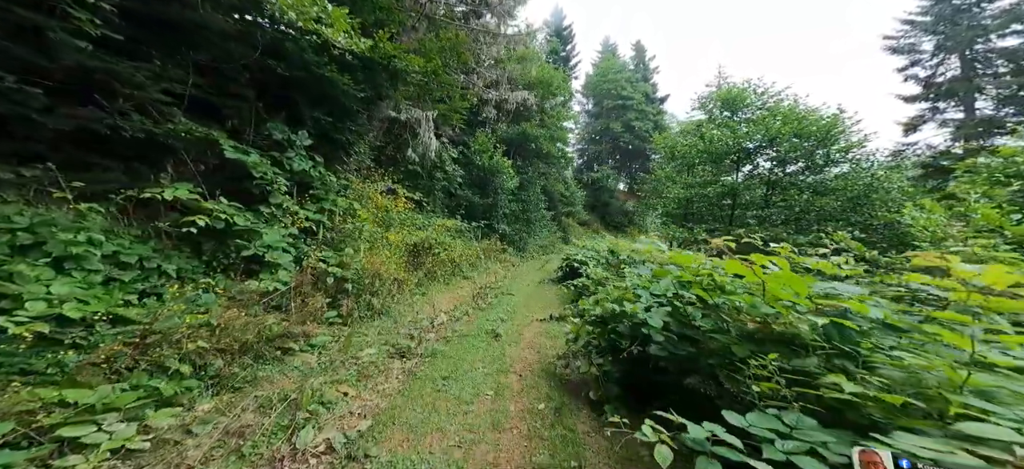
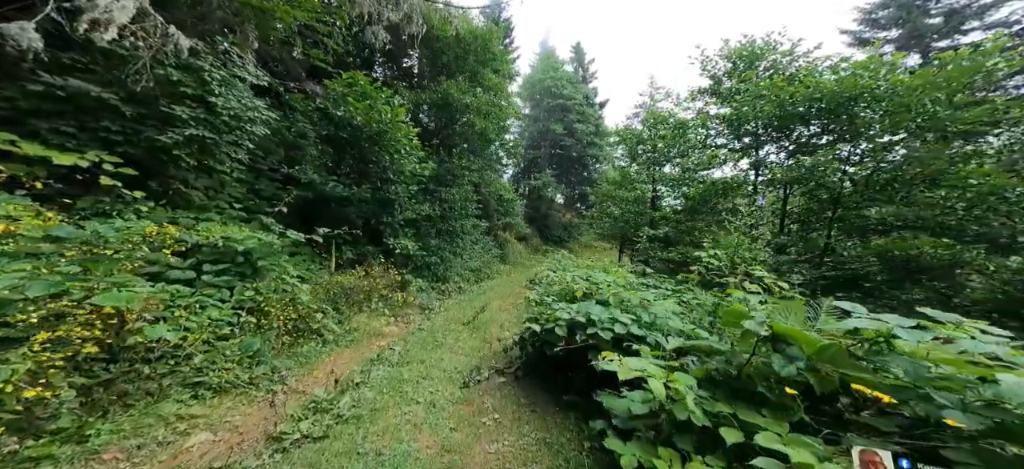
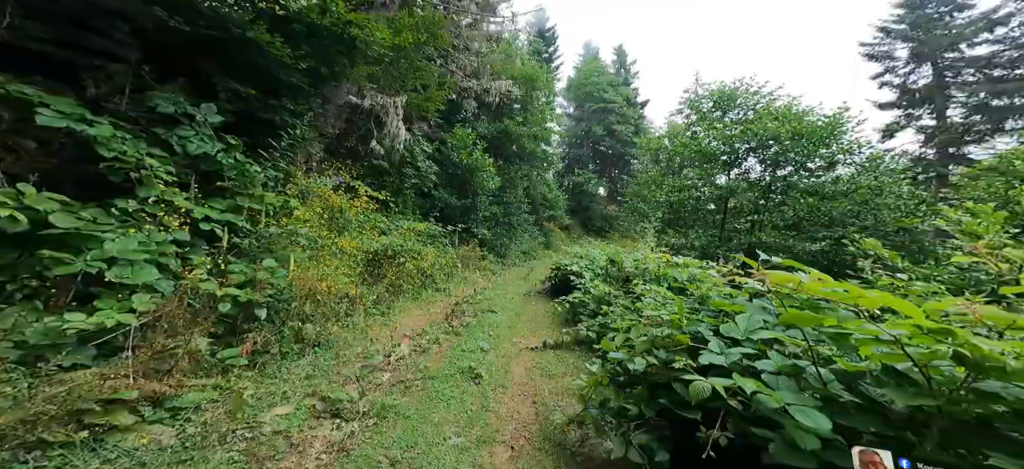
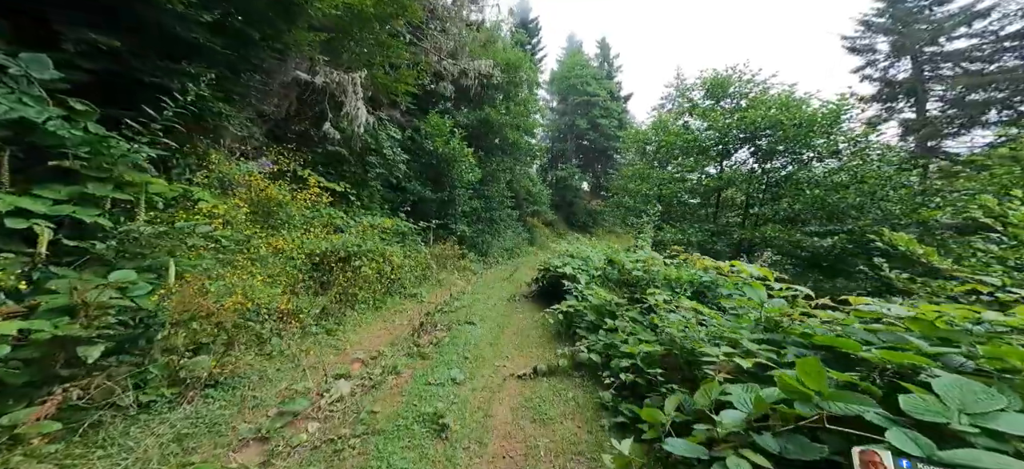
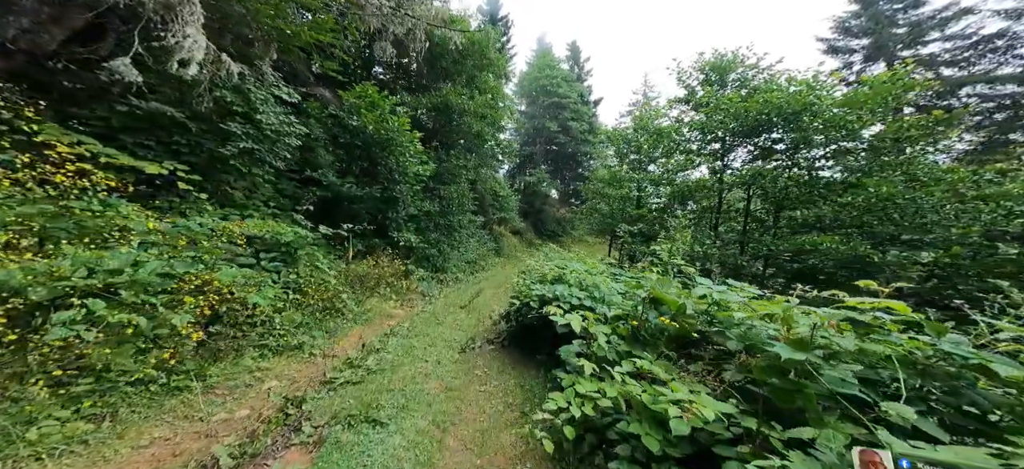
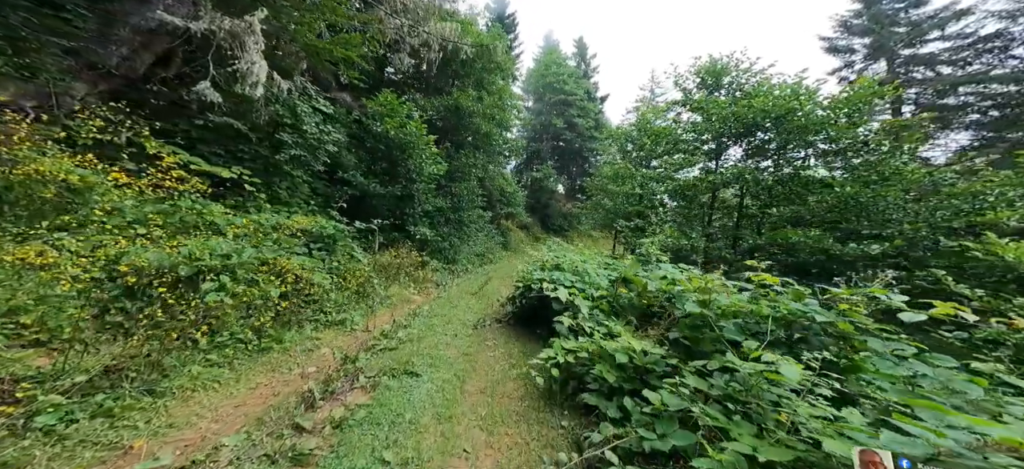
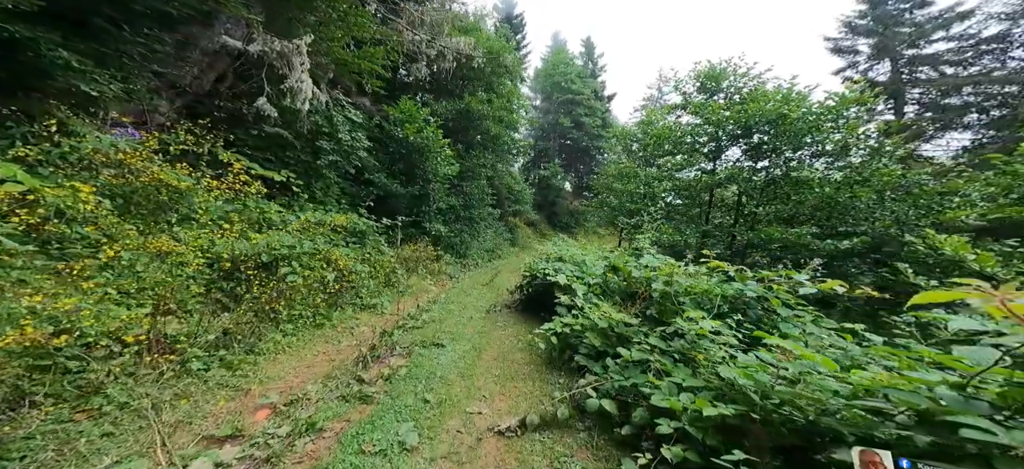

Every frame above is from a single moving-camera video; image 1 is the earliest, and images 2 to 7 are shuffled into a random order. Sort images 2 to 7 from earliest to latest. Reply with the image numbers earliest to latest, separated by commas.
3, 4, 7, 6, 5, 2
